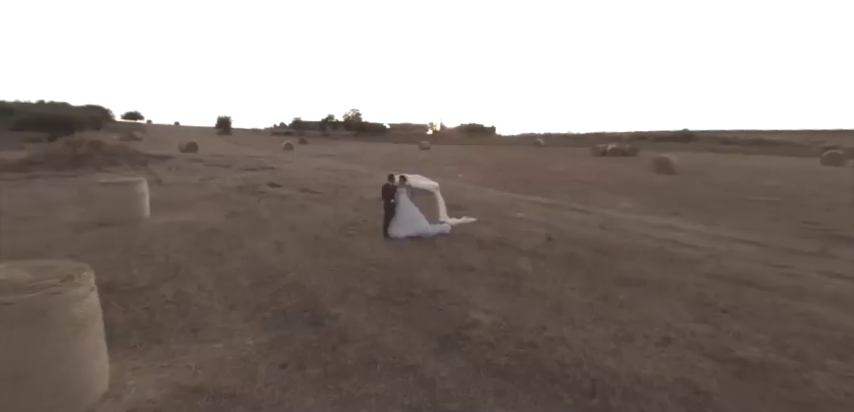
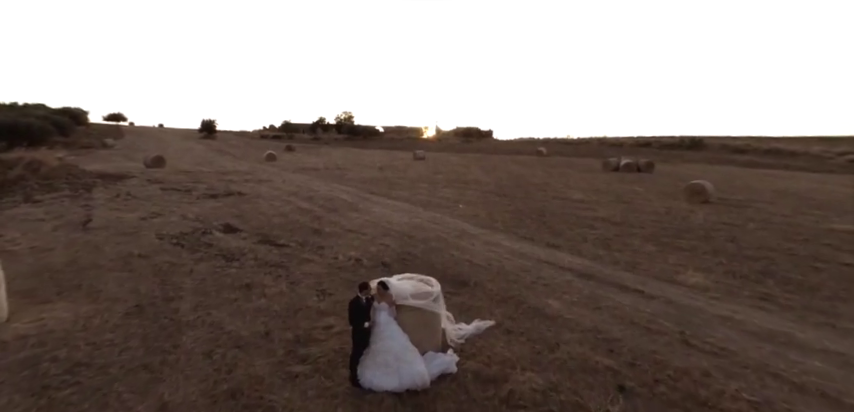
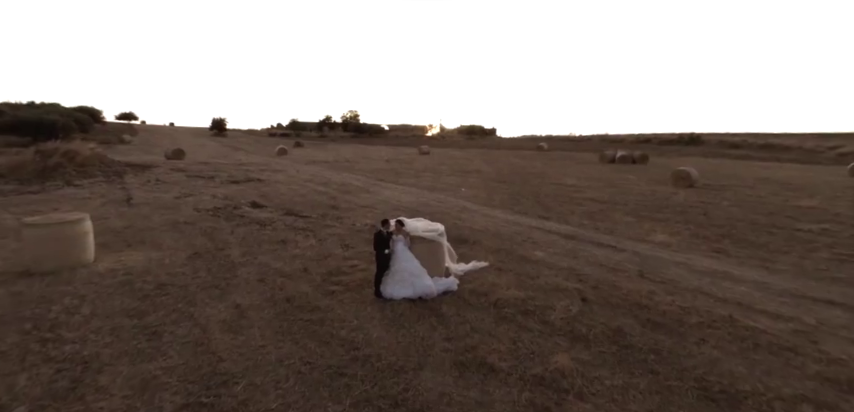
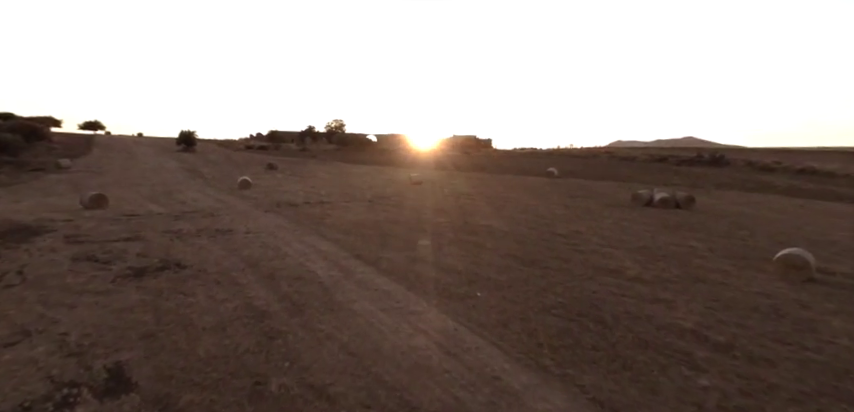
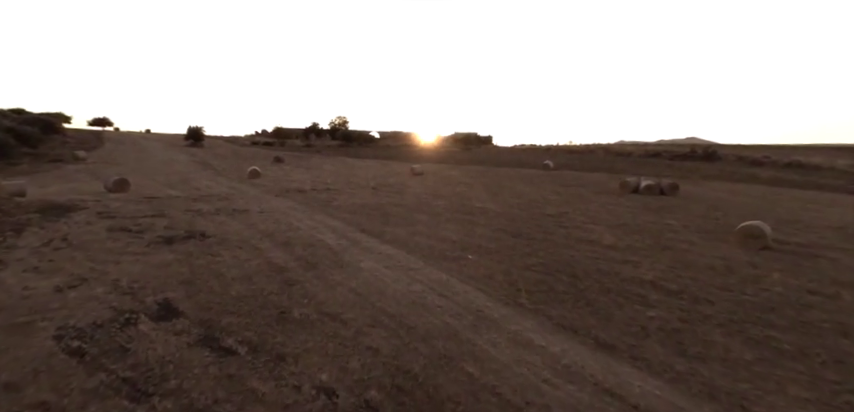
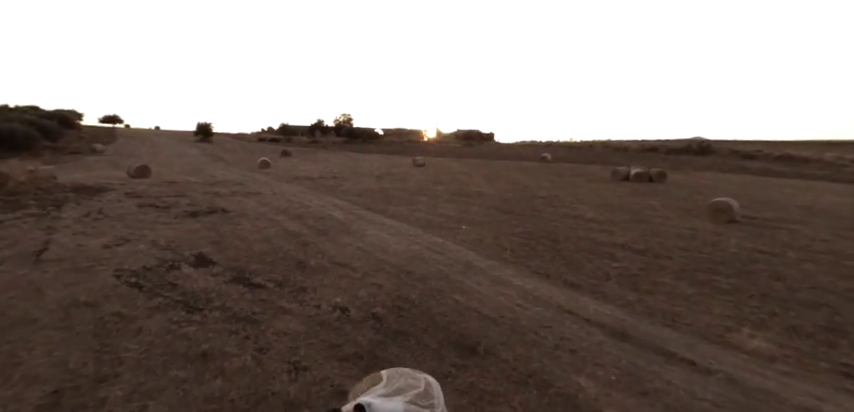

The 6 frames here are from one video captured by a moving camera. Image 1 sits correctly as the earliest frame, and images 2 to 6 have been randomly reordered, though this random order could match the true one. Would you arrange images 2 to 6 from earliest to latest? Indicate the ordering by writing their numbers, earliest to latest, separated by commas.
3, 2, 6, 5, 4
